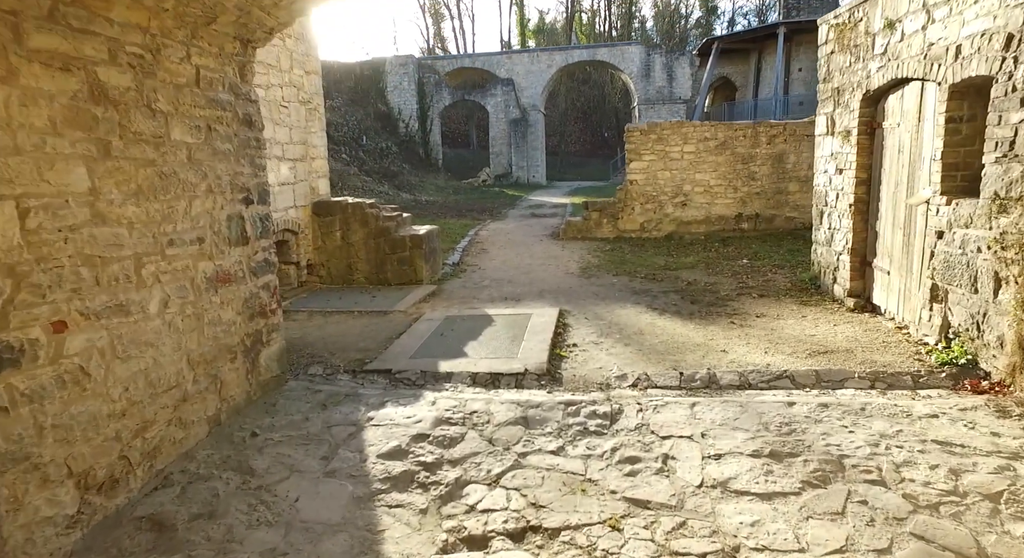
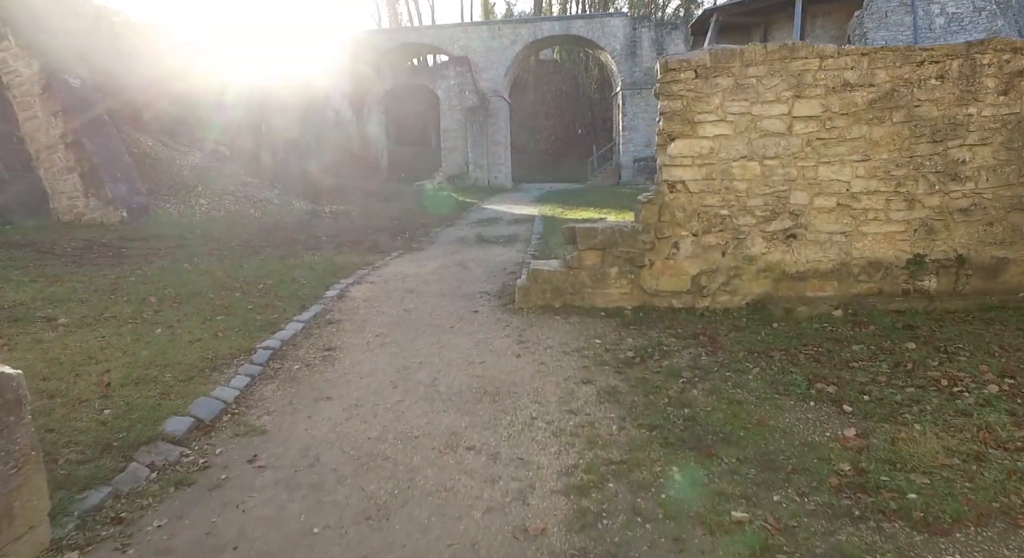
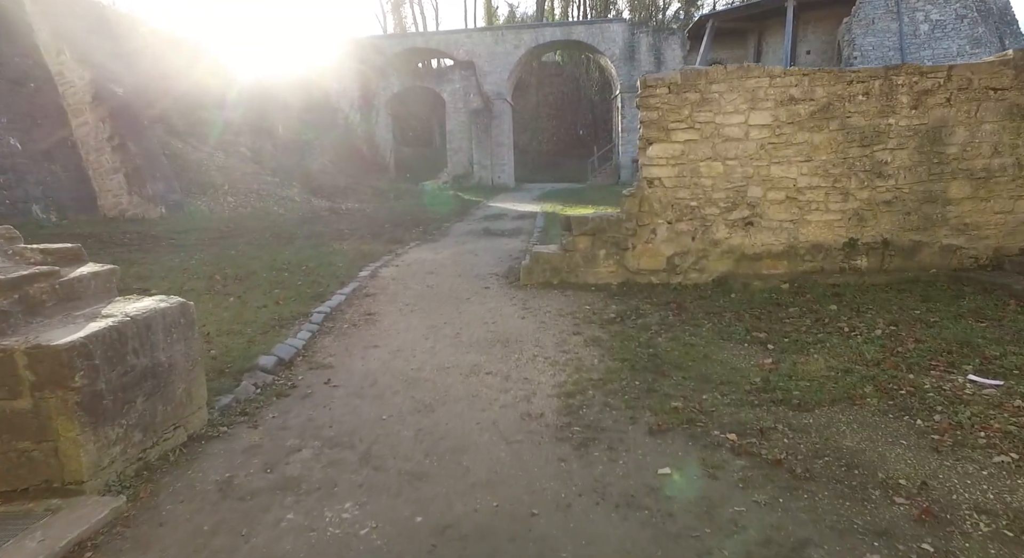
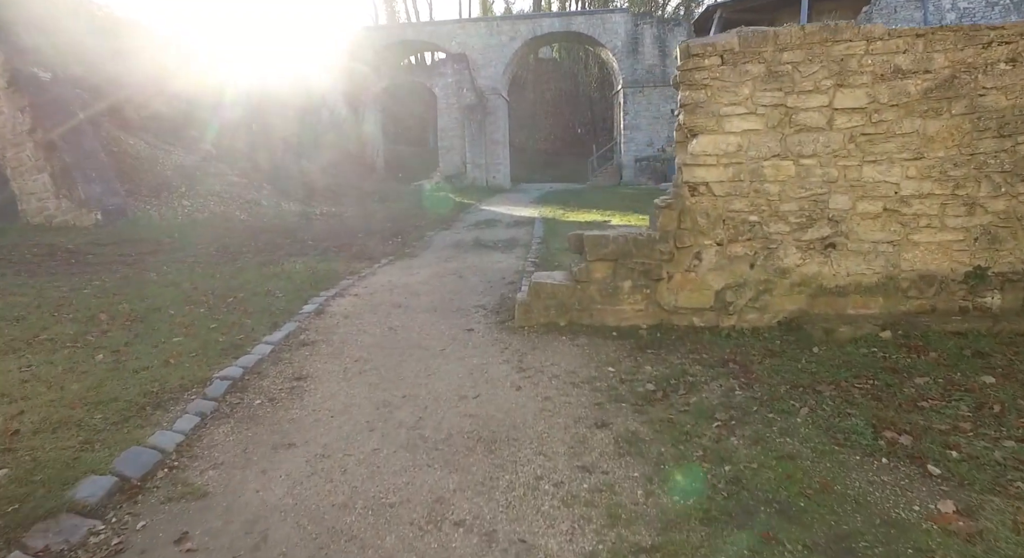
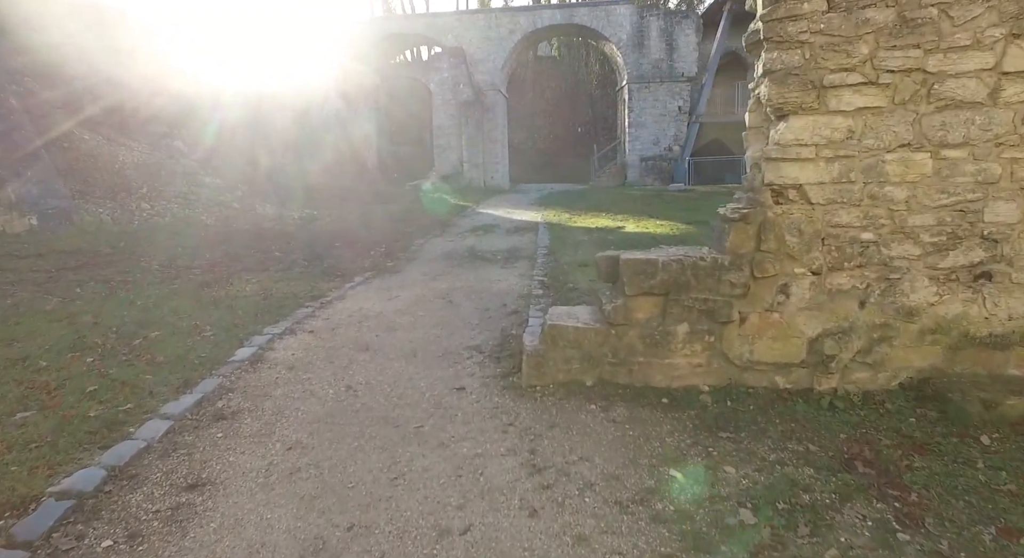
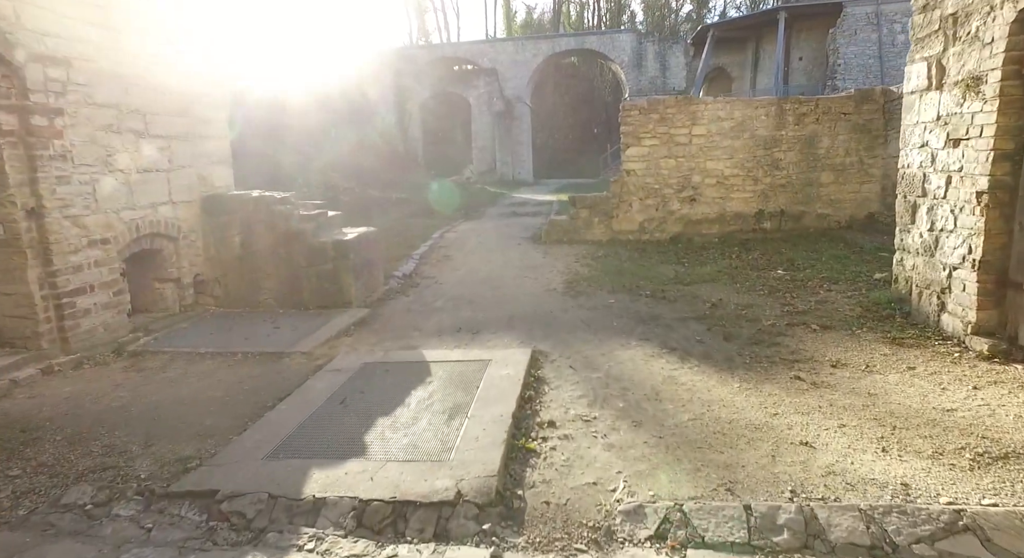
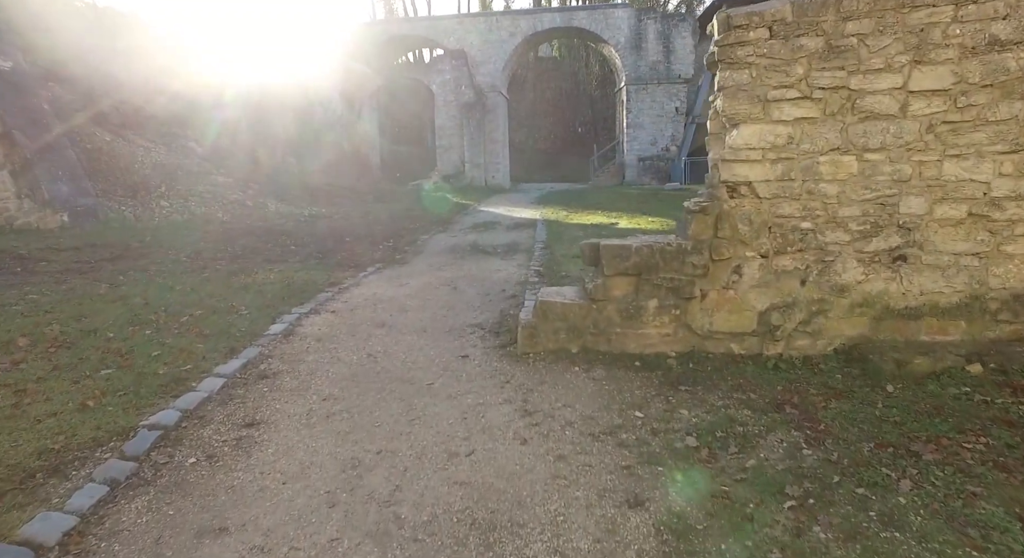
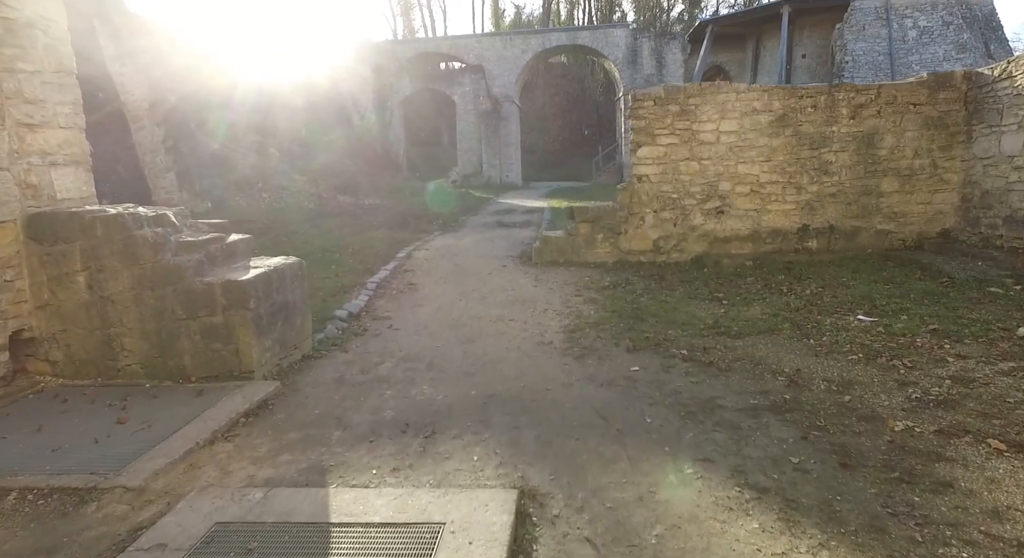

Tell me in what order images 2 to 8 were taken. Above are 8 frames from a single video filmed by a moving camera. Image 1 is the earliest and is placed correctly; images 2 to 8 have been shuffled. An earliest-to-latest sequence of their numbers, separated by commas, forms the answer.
6, 8, 3, 2, 4, 7, 5
